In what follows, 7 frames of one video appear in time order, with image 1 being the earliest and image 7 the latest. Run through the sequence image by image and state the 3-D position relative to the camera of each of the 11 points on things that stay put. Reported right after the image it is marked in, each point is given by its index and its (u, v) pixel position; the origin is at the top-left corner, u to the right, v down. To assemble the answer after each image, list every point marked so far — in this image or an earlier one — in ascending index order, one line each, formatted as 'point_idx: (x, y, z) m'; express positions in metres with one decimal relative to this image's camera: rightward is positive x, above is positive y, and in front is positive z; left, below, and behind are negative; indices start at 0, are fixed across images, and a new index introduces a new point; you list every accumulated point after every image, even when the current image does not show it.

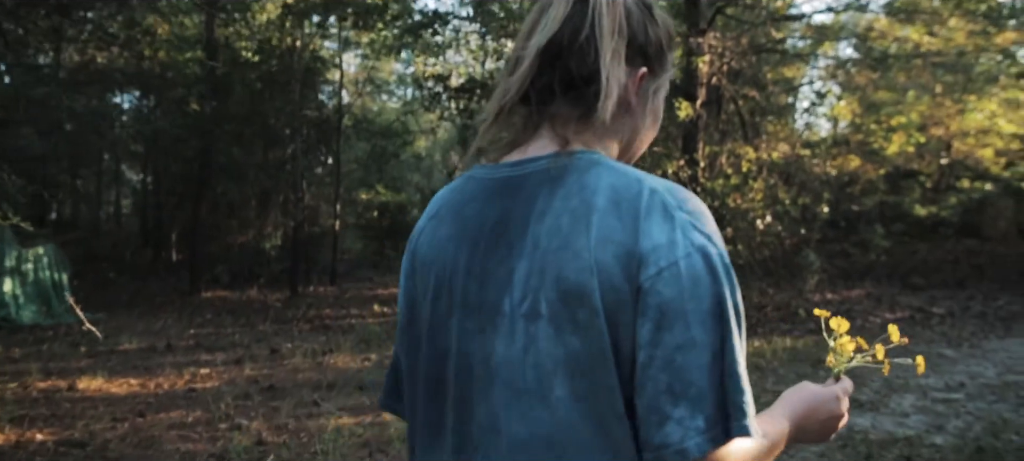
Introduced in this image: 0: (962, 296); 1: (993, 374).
0: (+6.9, -1.0, +12.0) m
1: (+4.5, -1.4, +7.4) m
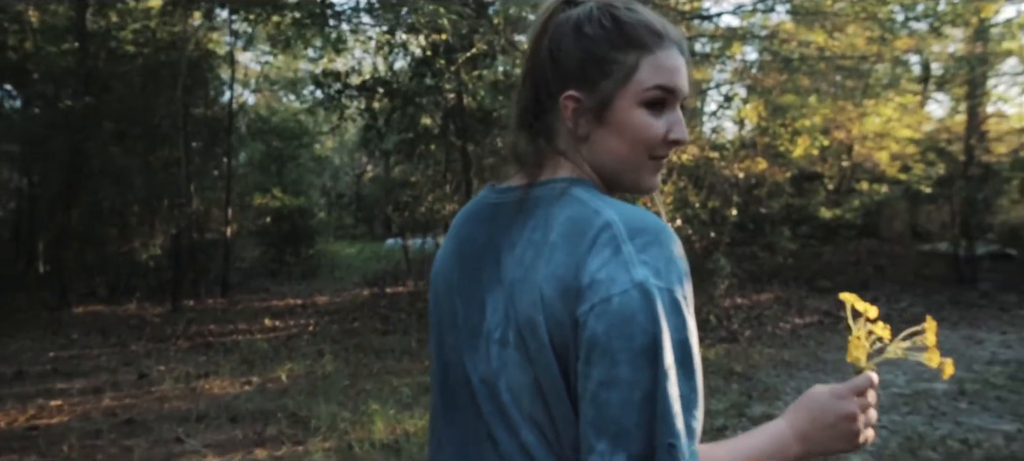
0: (+5.4, -1.1, +12.0) m
1: (+3.6, -1.4, +7.2) m
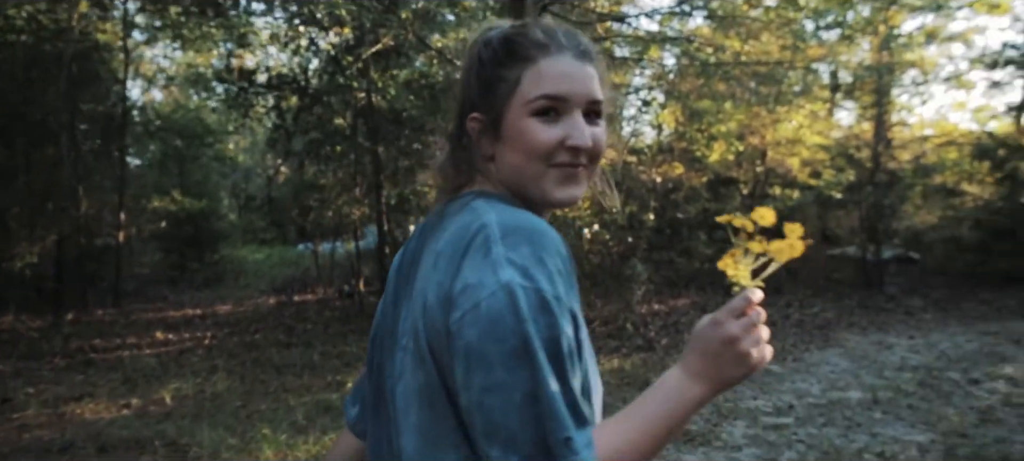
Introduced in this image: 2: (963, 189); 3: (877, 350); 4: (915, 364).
0: (+4.1, -1.1, +12.0) m
1: (+2.8, -1.5, +7.1) m
2: (+8.7, +0.8, +15.2) m
3: (+4.1, -1.3, +8.7) m
4: (+4.1, -1.4, +8.0) m
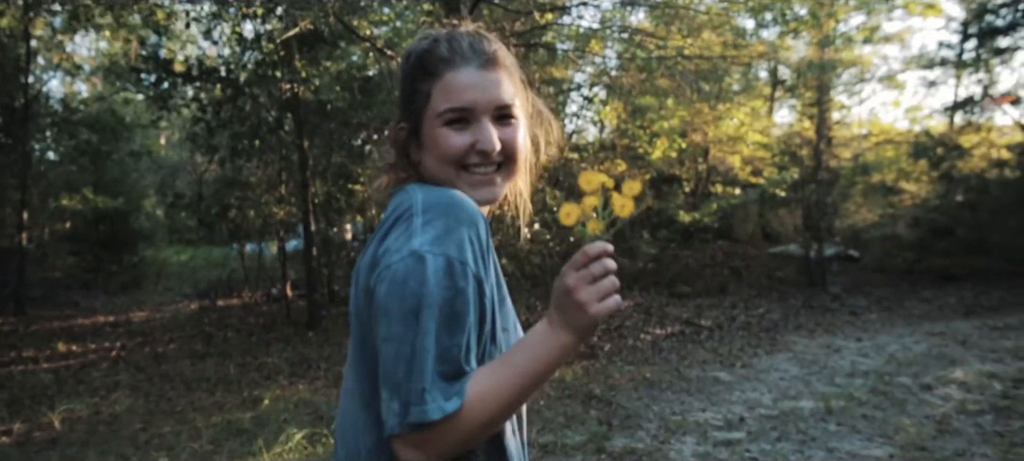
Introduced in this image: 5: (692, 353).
0: (+3.2, -1.1, +11.8) m
1: (+2.2, -1.5, +6.7) m
2: (+7.6, +0.9, +15.2) m
3: (+3.4, -1.3, +8.4) m
4: (+3.5, -1.4, +7.7) m
5: (+2.0, -1.4, +8.7) m
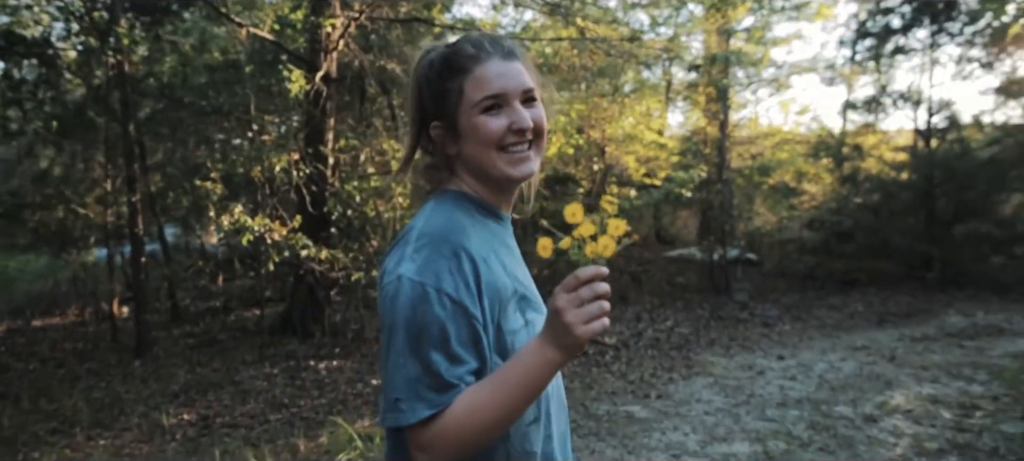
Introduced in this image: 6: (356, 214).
0: (+1.6, -1.2, +10.6) m
1: (+1.3, -1.5, +5.5) m
2: (+5.4, +0.8, +14.6) m
3: (+2.2, -1.4, +7.3) m
4: (+2.4, -1.4, +6.6) m
5: (+0.8, -1.4, +7.4) m
6: (-1.7, +0.2, +8.7) m
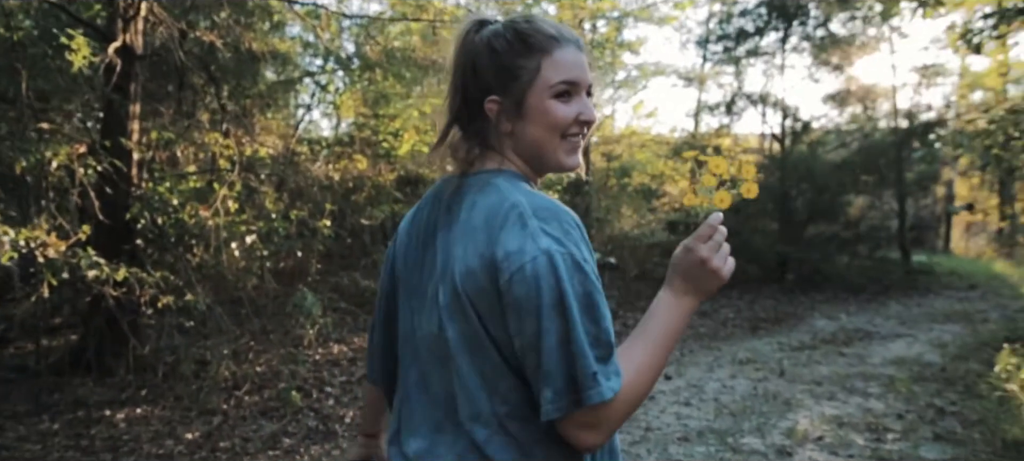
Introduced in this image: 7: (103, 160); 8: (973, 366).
0: (-0.2, -1.3, +9.6) m
1: (+0.5, -1.6, +4.5) m
2: (+2.8, +0.7, +14.2) m
3: (+1.1, -1.4, +6.4) m
4: (+1.4, -1.5, +5.8) m
5: (-0.3, -1.5, +6.3) m
6: (-3.1, +0.1, +7.1) m
7: (-3.6, +0.6, +7.0) m
8: (+4.4, -1.3, +7.5) m
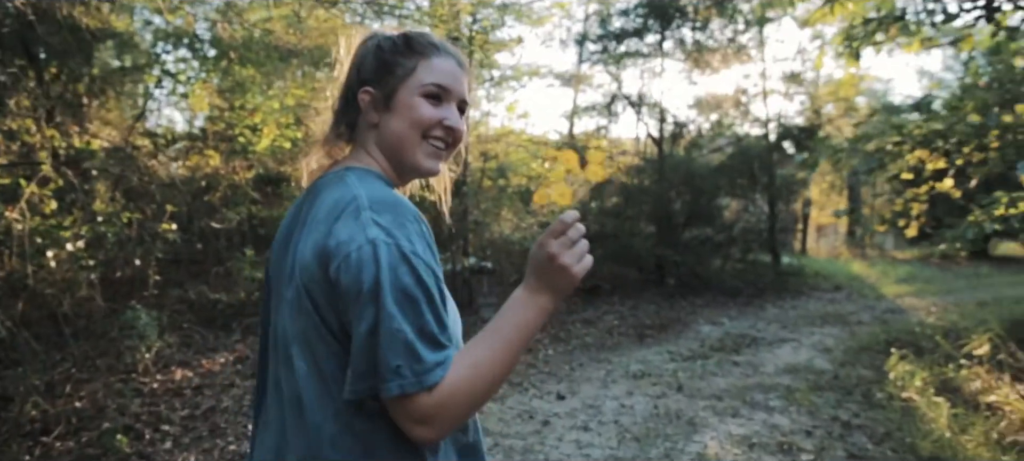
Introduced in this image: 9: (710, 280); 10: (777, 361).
0: (-1.6, -1.3, +8.6) m
1: (-0.1, -1.6, +3.7) m
2: (+0.6, +0.7, +13.7) m
3: (+0.2, -1.5, +5.7) m
4: (+0.6, -1.5, +5.2) m
5: (-1.2, -1.5, +5.3) m
6: (-4.1, 0.0, +5.7) m
7: (-4.6, +0.6, +5.5) m
8: (+3.3, -1.4, +7.4) m
9: (+3.7, -0.9, +14.7) m
10: (+2.8, -1.4, +8.2) m
